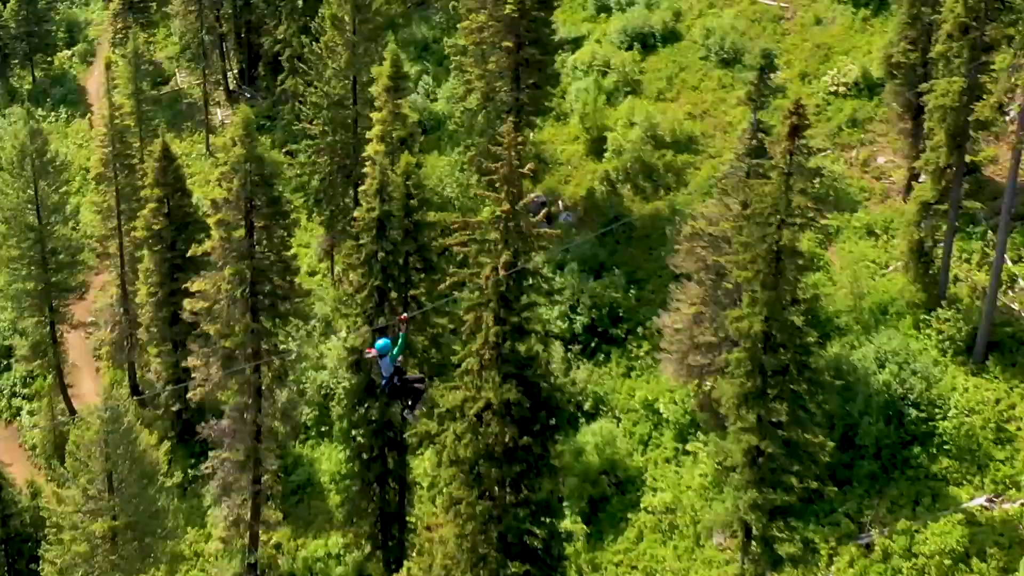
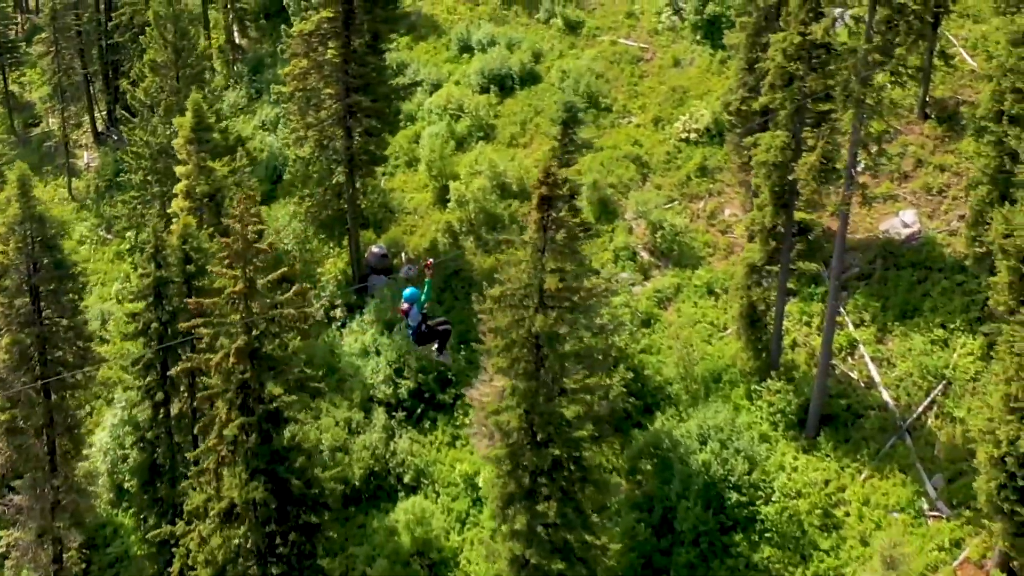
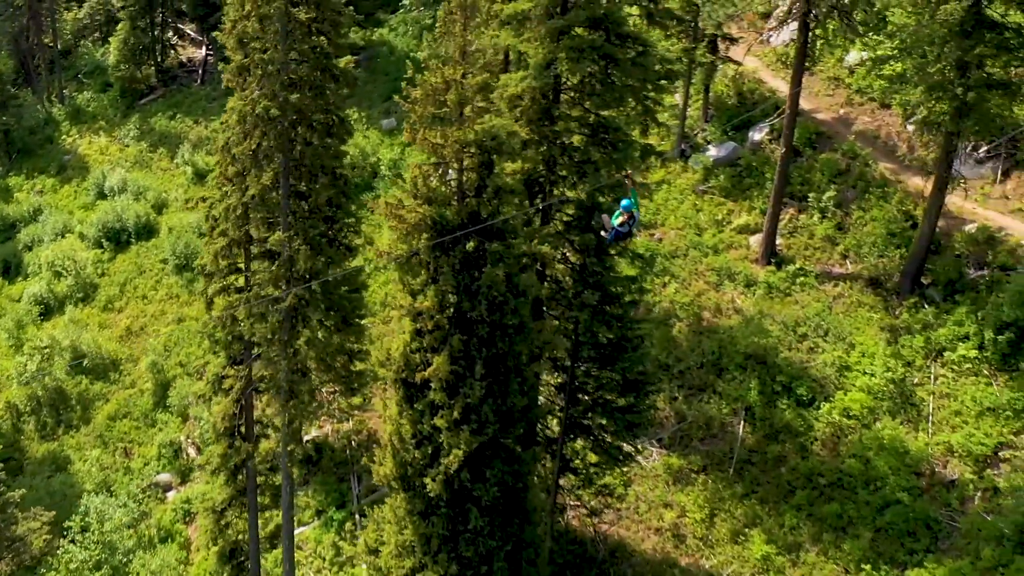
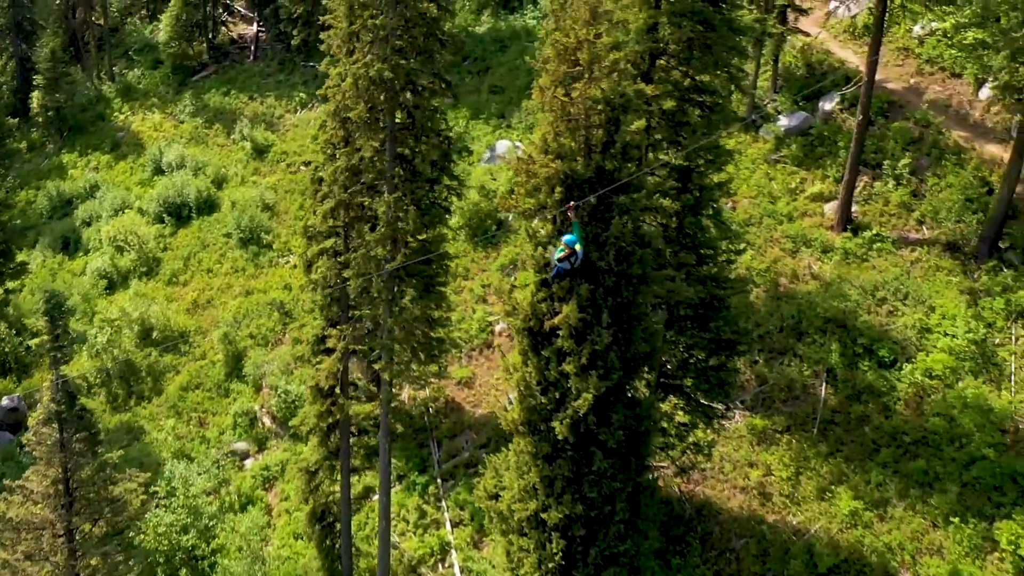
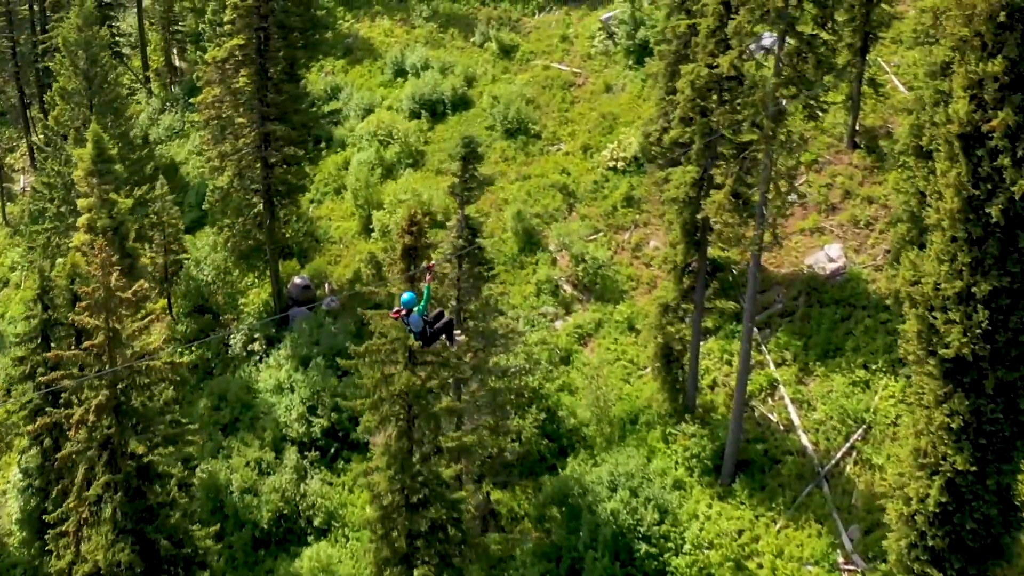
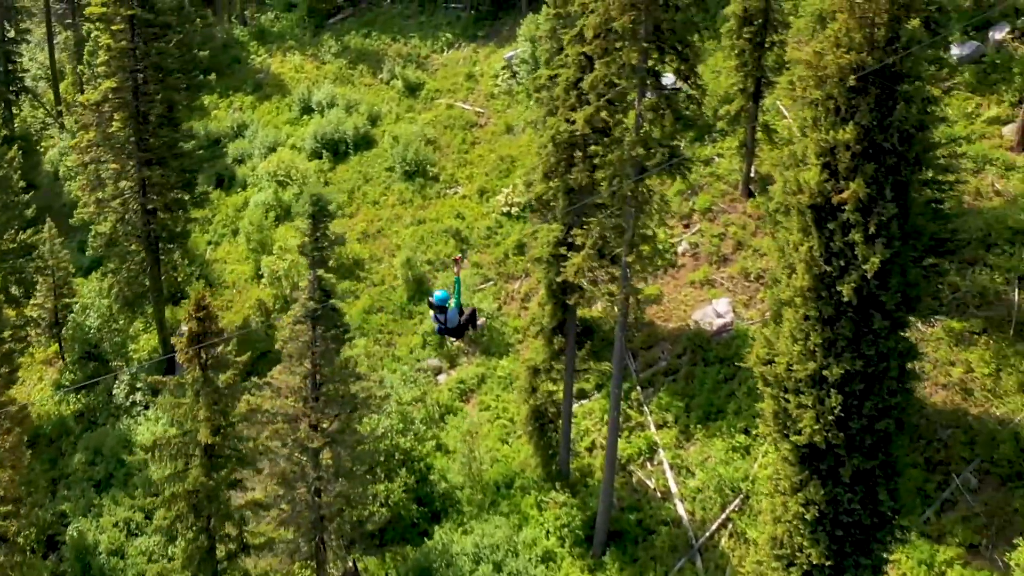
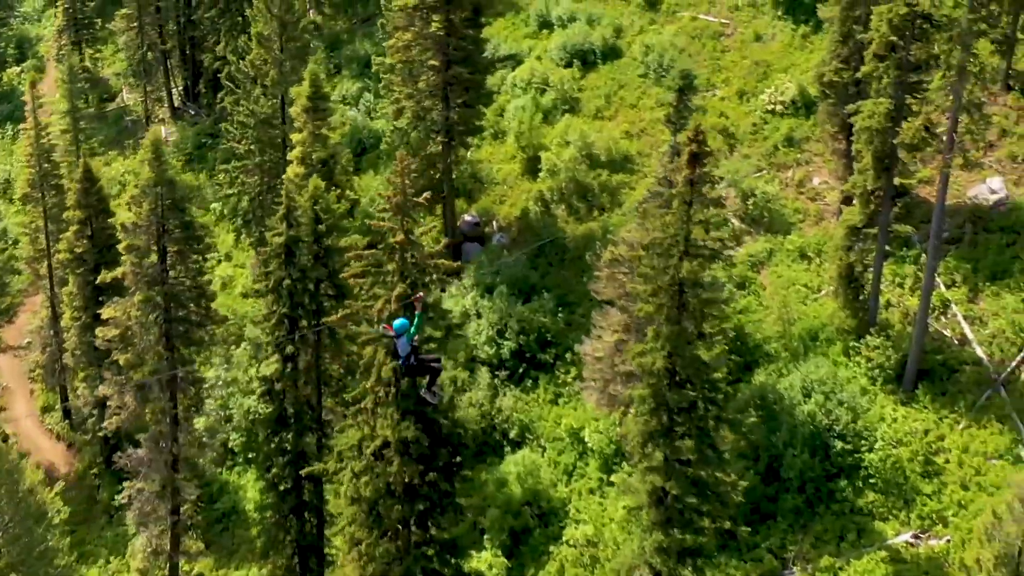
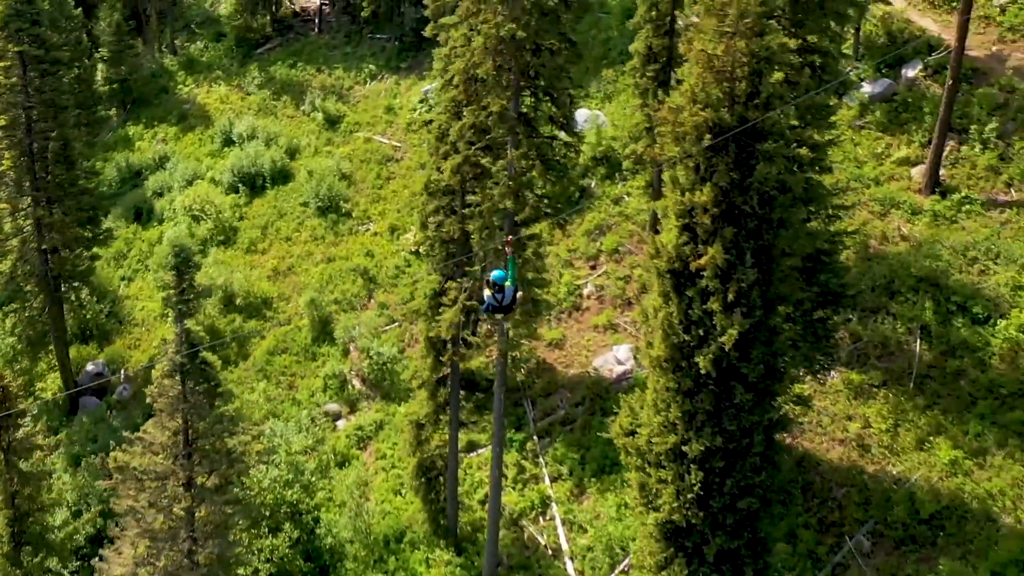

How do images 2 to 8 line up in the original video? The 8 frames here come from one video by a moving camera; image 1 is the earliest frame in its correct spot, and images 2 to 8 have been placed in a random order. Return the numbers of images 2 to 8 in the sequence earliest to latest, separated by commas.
7, 2, 5, 6, 8, 4, 3
